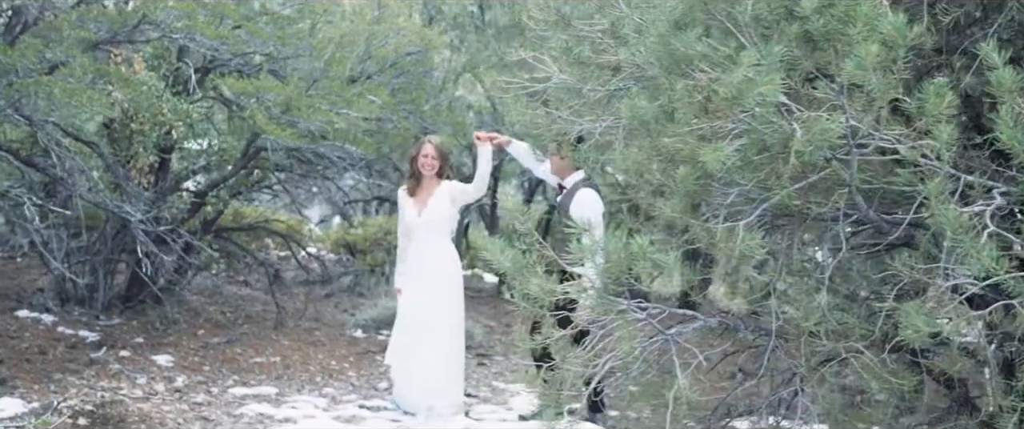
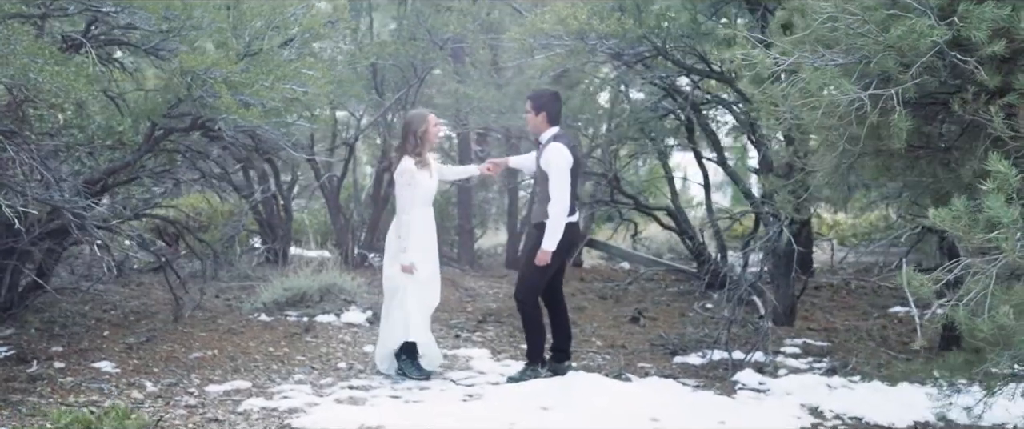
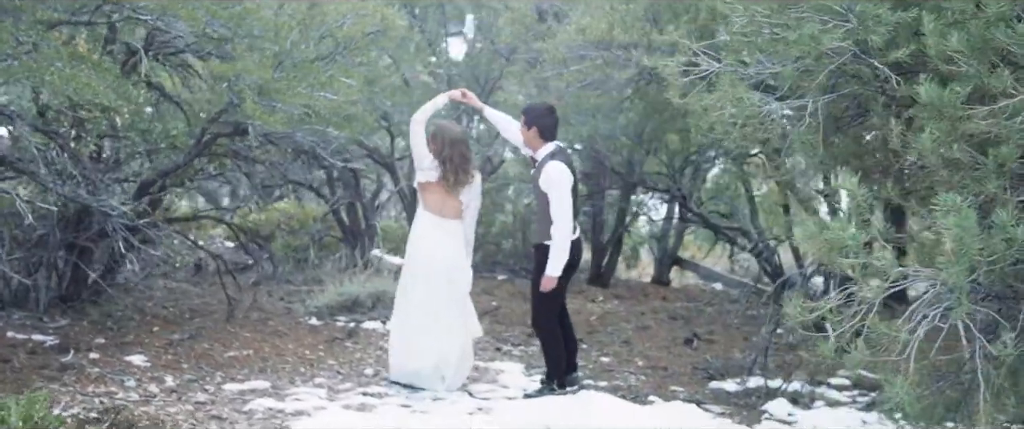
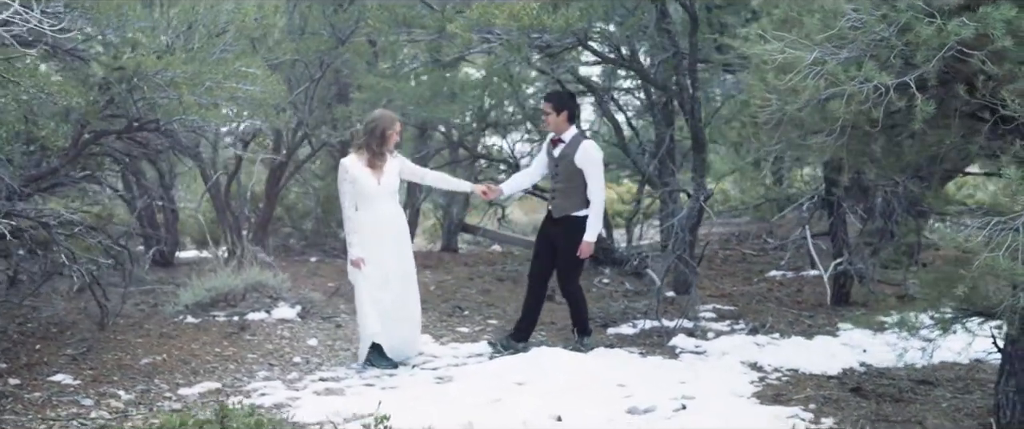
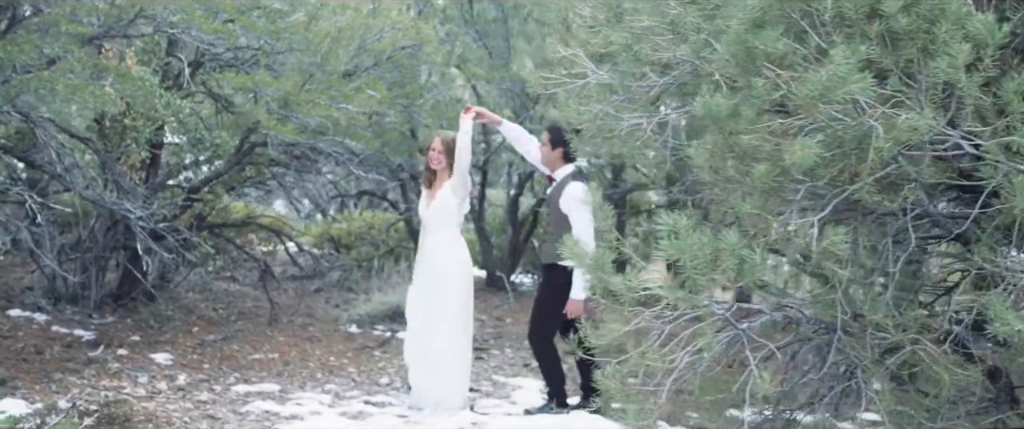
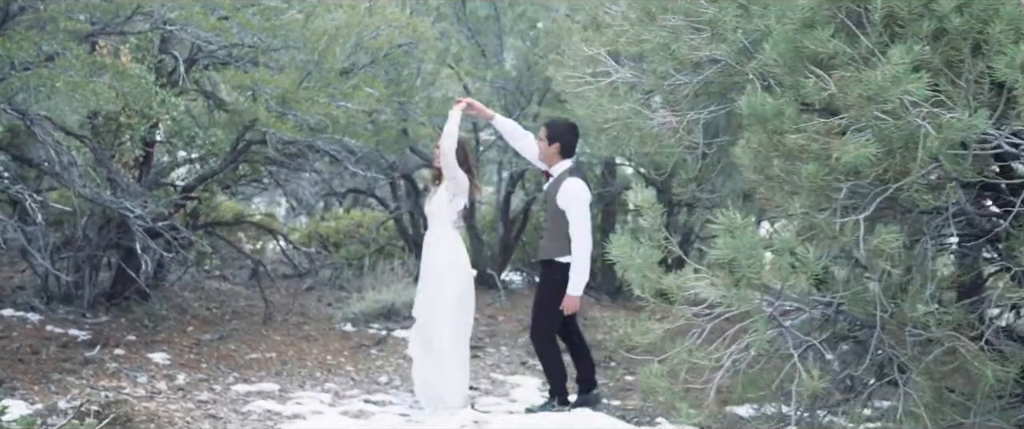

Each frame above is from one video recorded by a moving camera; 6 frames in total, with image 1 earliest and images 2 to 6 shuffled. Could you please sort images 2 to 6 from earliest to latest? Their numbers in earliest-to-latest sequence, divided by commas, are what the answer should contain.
5, 6, 3, 2, 4
